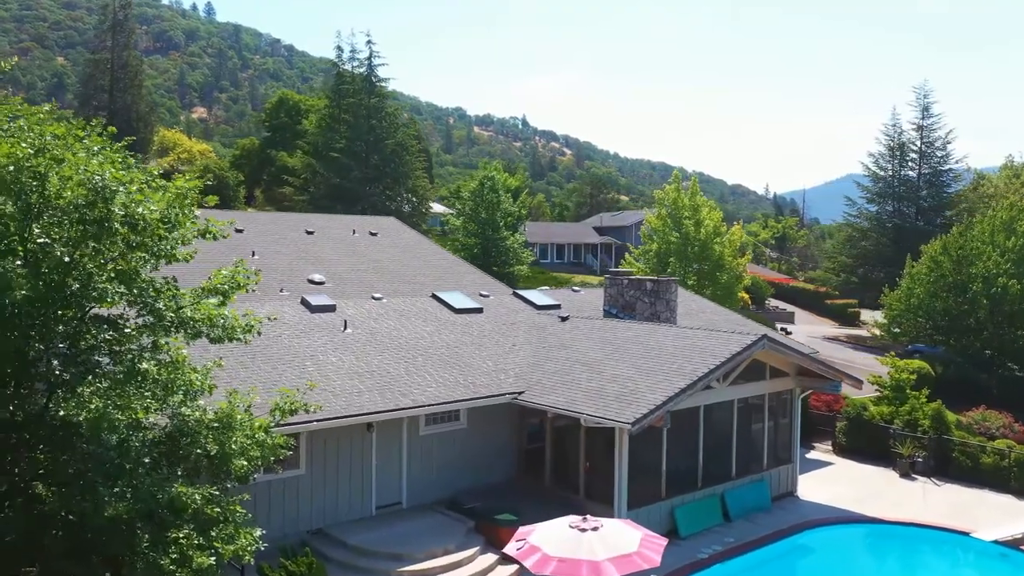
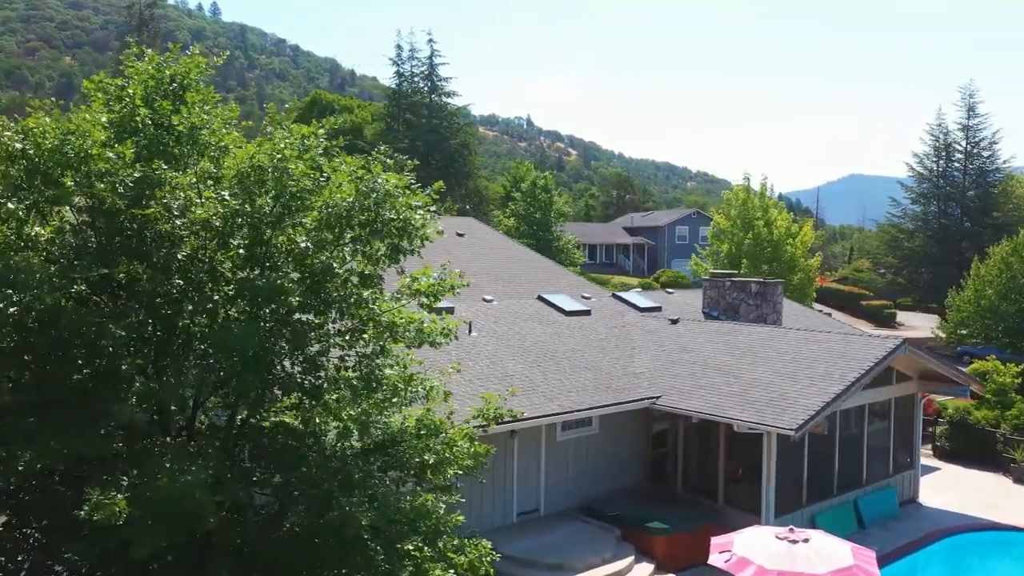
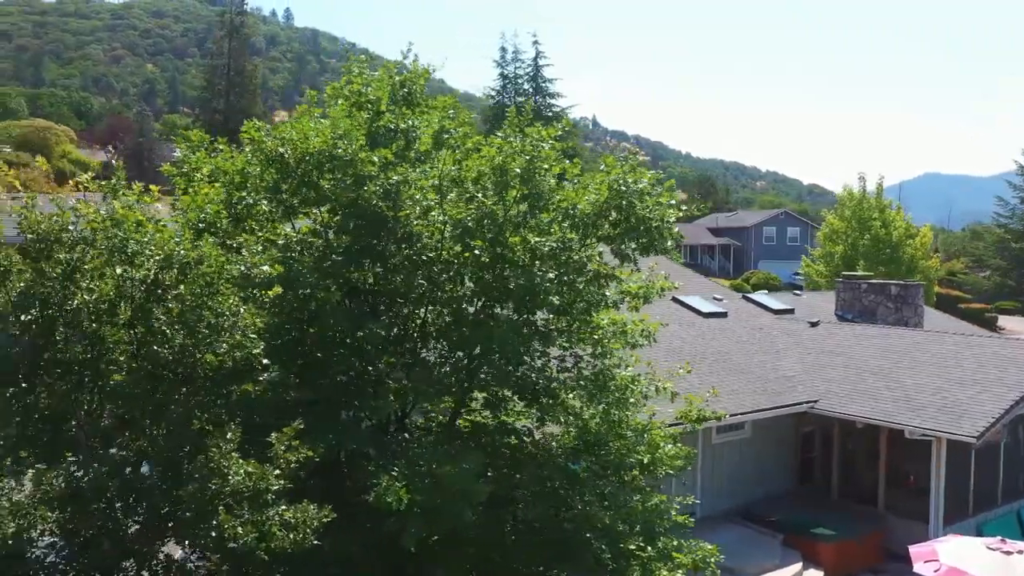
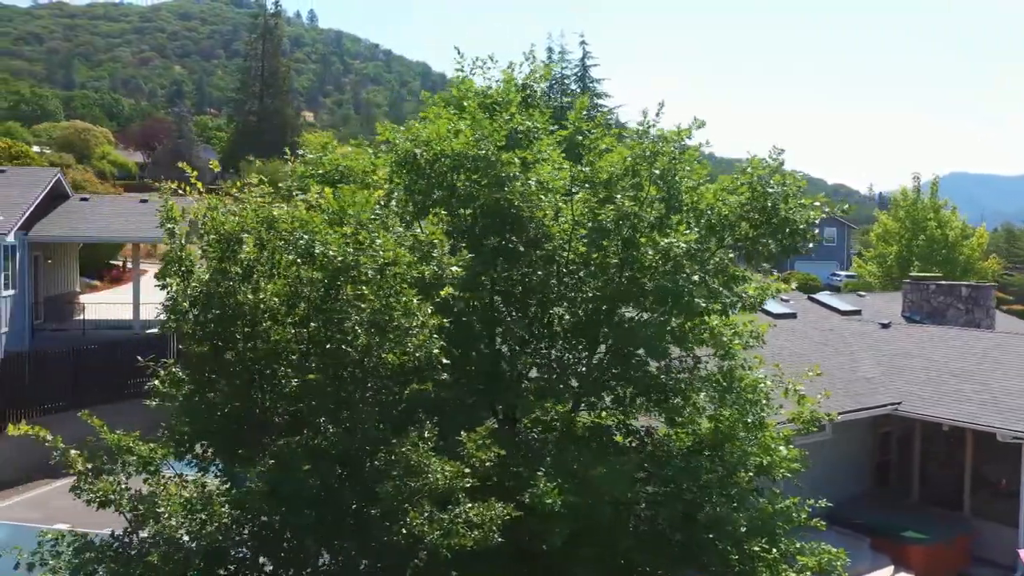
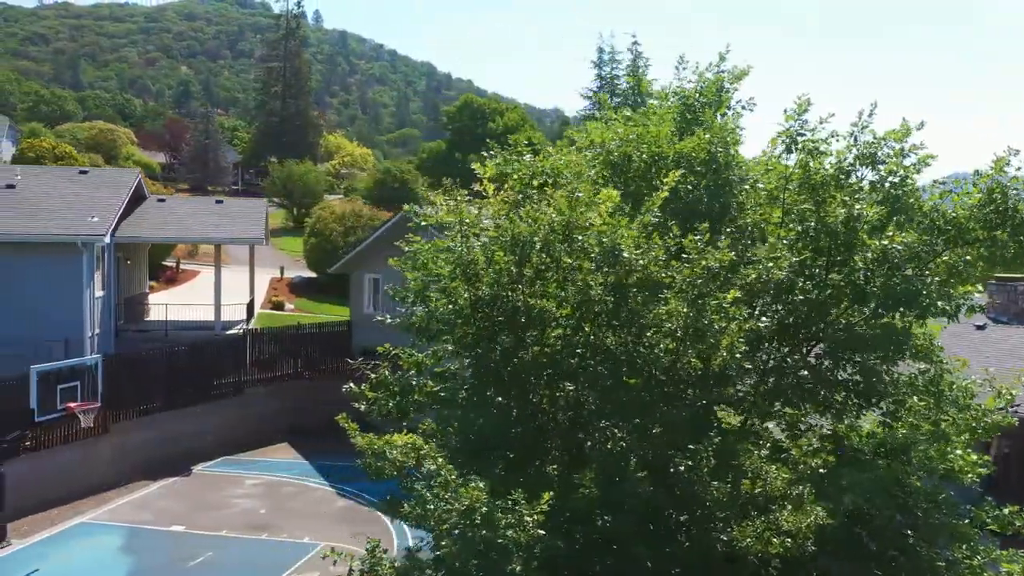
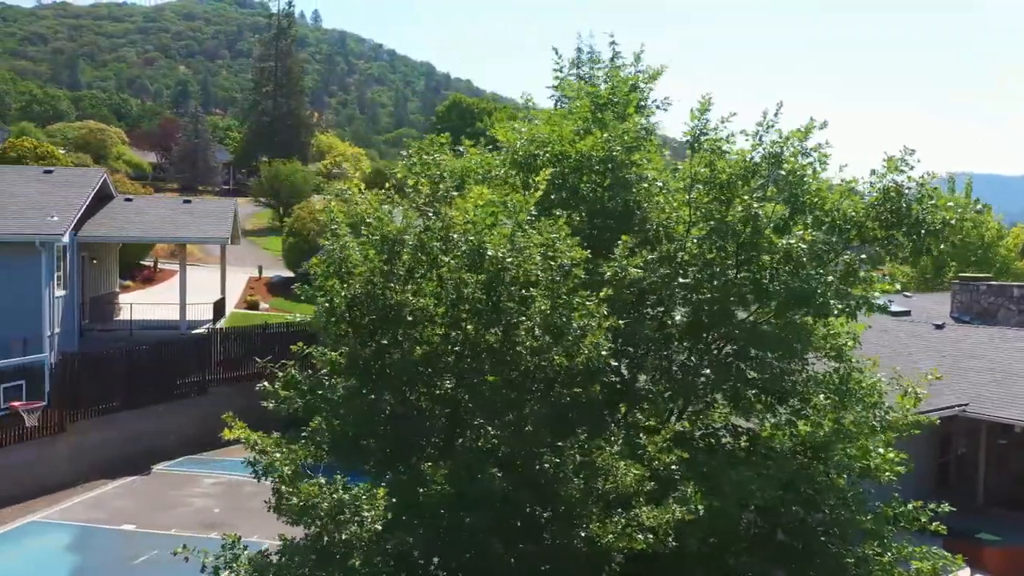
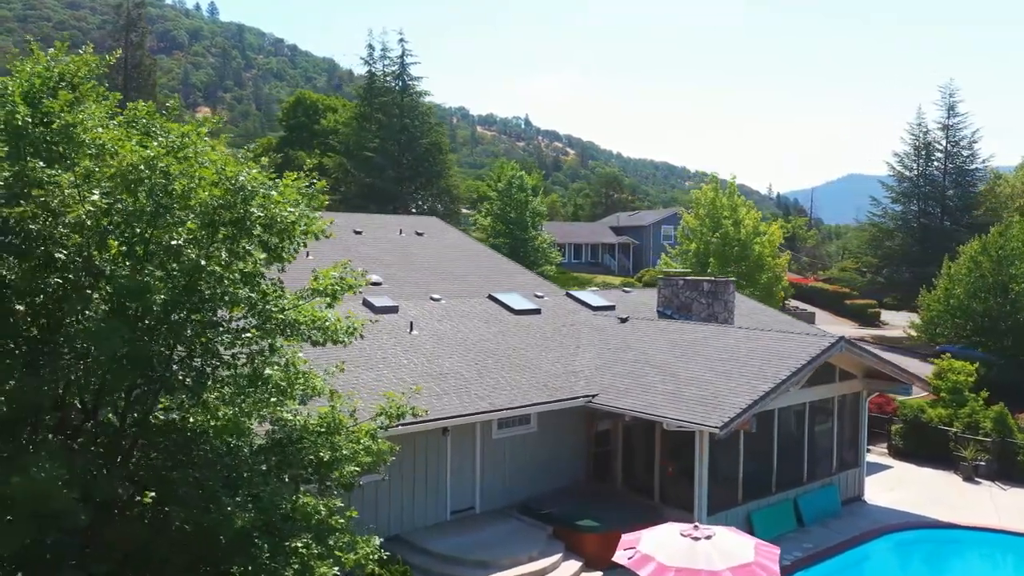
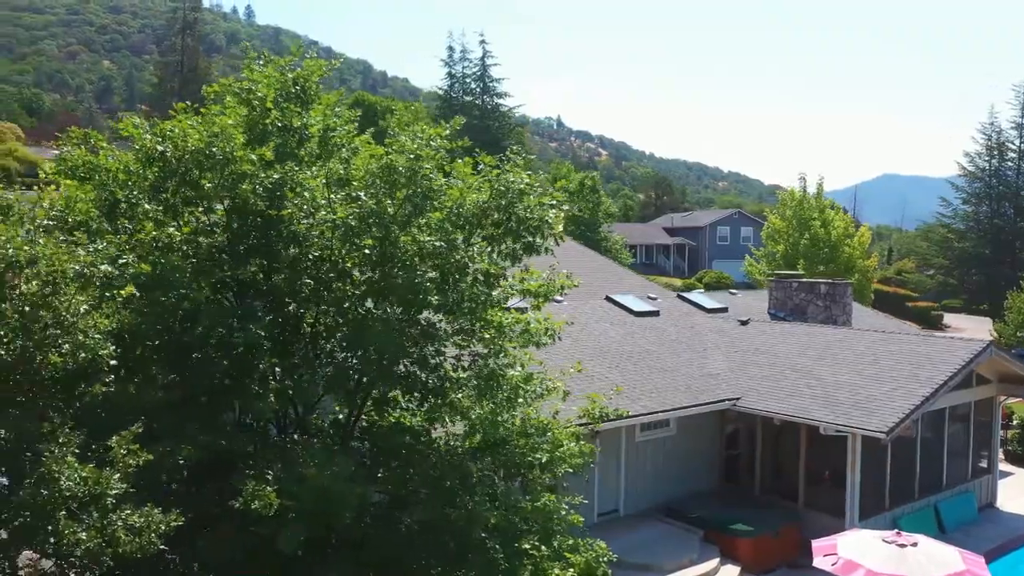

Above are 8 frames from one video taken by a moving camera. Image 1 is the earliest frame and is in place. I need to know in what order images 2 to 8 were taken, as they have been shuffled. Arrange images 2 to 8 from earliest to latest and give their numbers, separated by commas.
7, 2, 8, 3, 4, 6, 5
